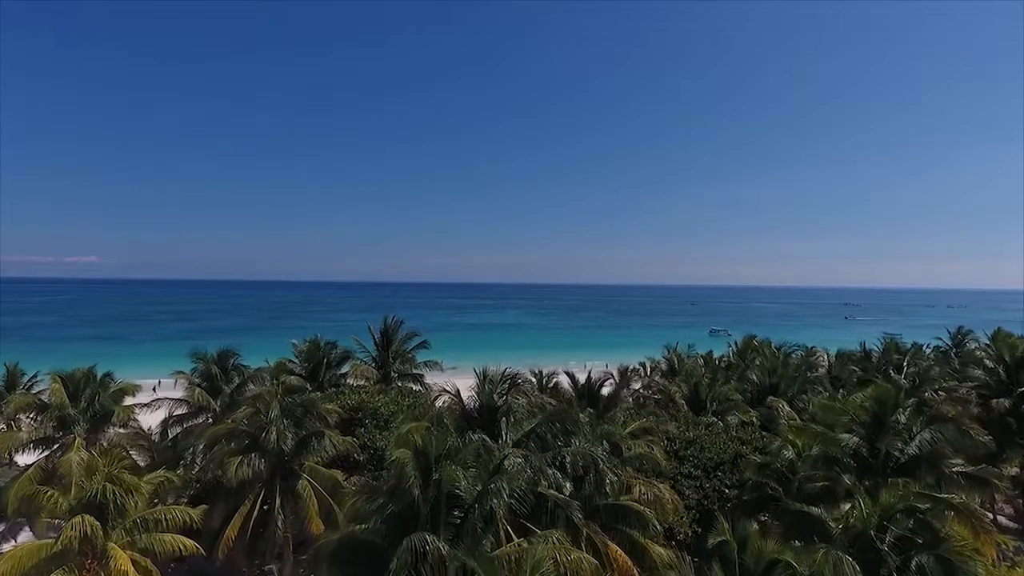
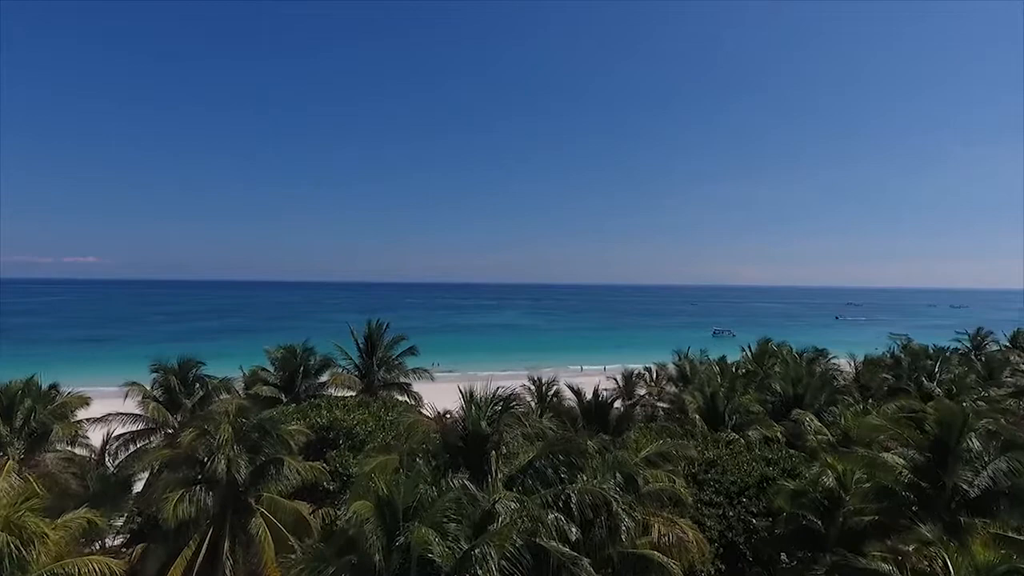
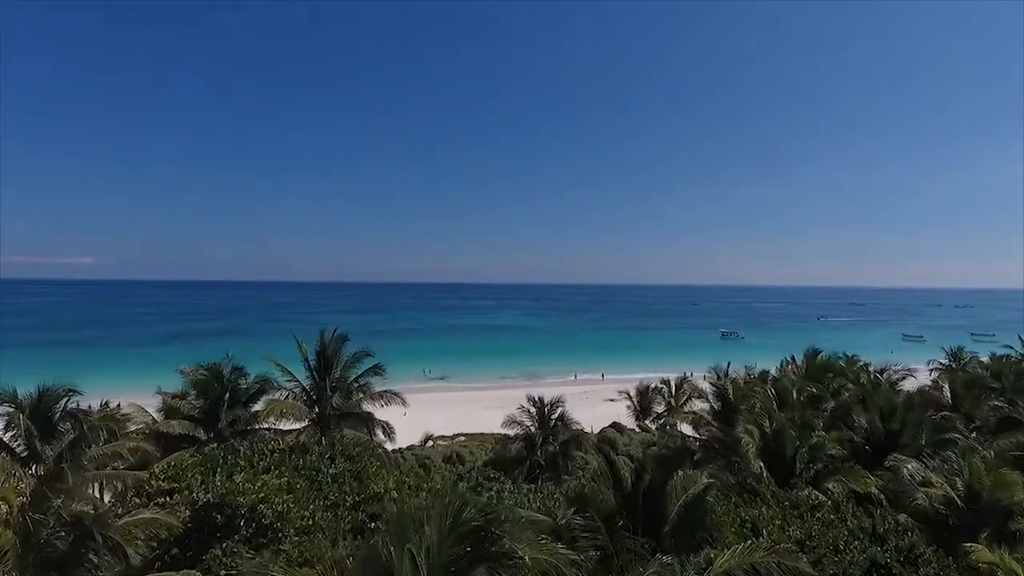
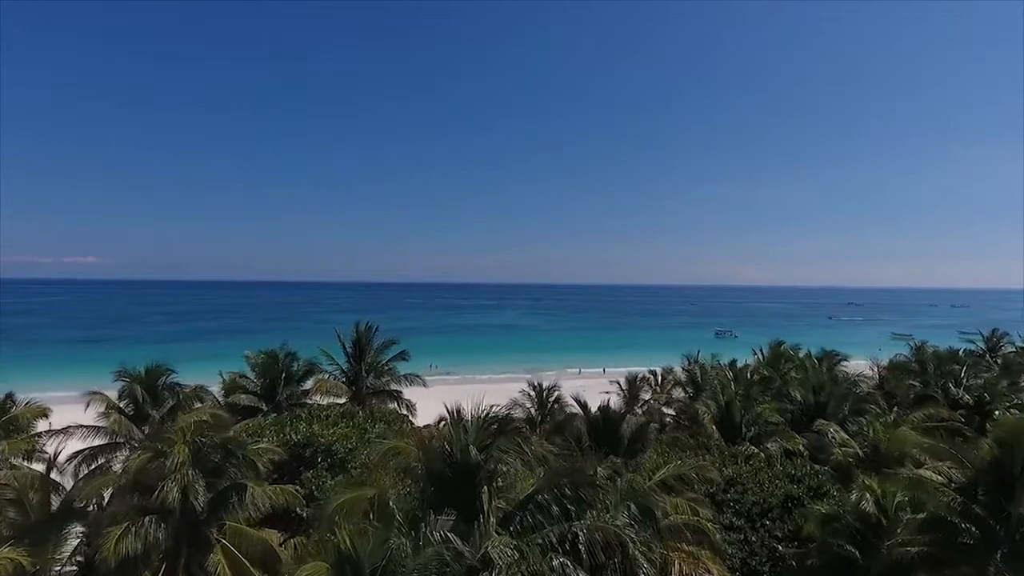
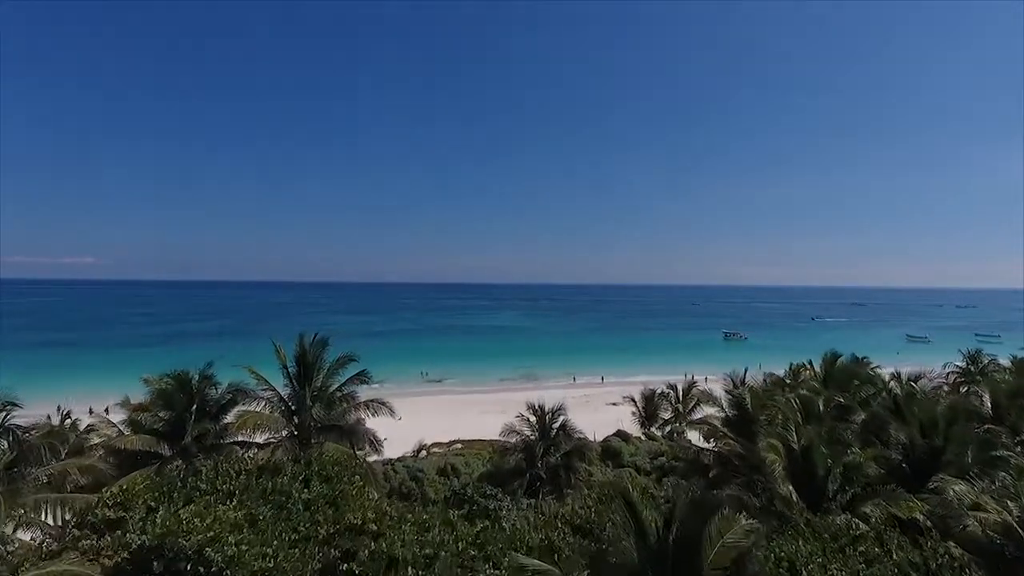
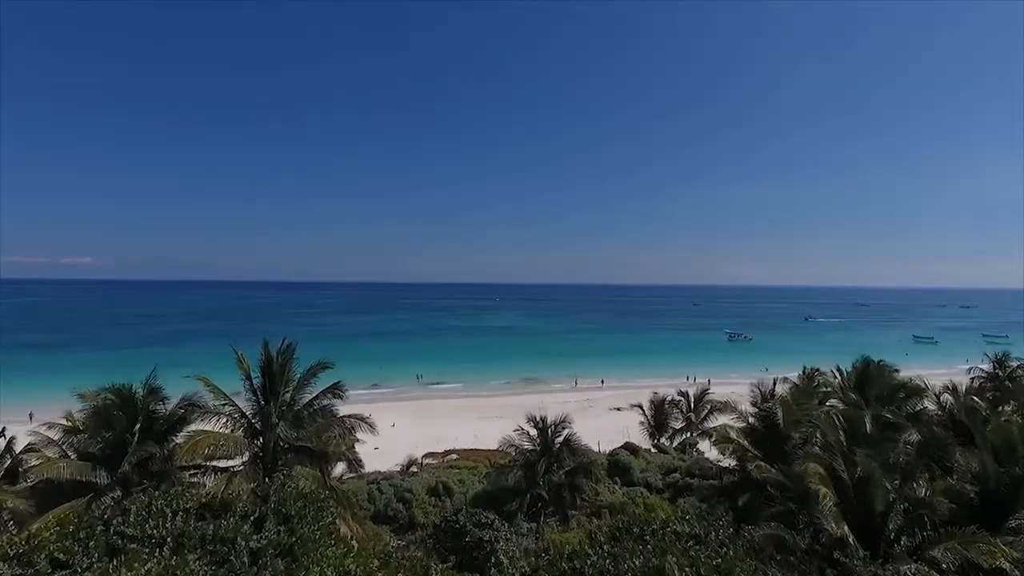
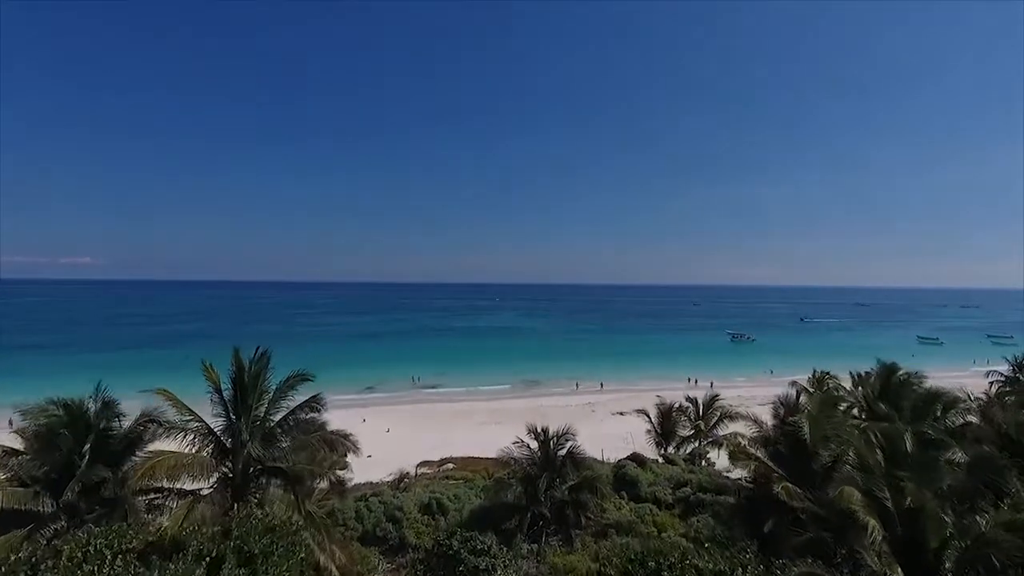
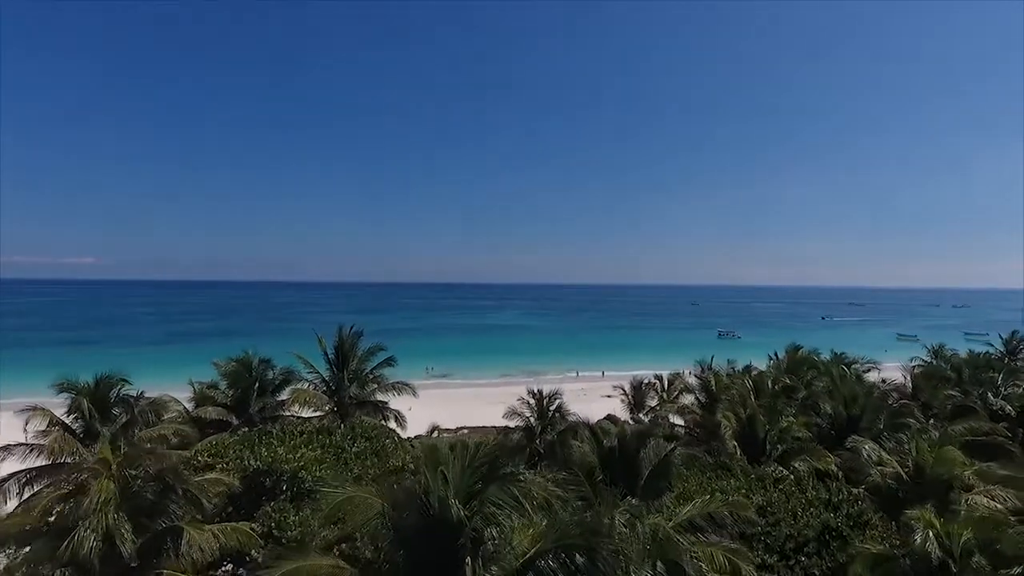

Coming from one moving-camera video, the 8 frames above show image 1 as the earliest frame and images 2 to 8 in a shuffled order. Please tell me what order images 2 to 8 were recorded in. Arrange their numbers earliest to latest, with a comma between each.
2, 4, 8, 3, 5, 6, 7
